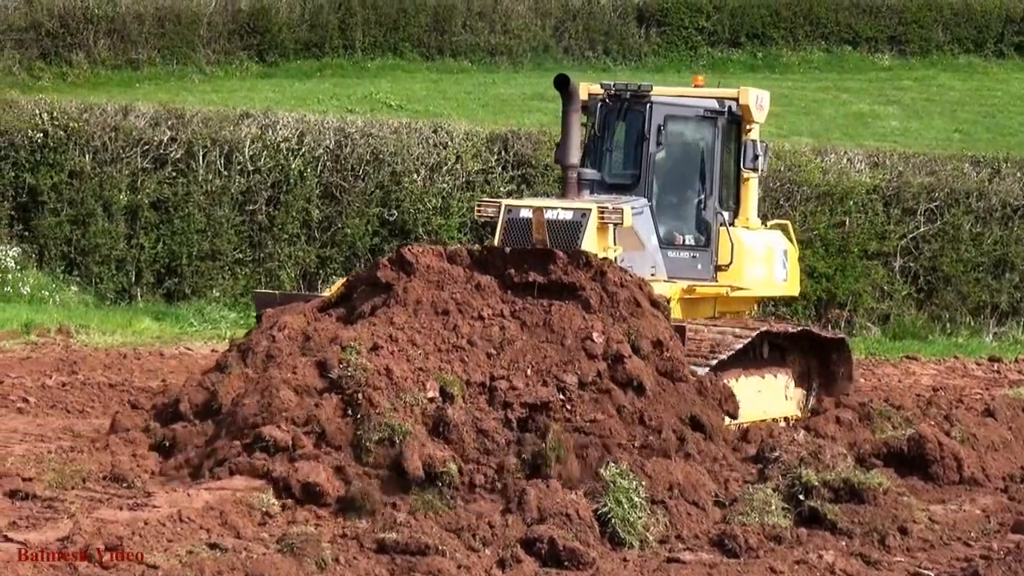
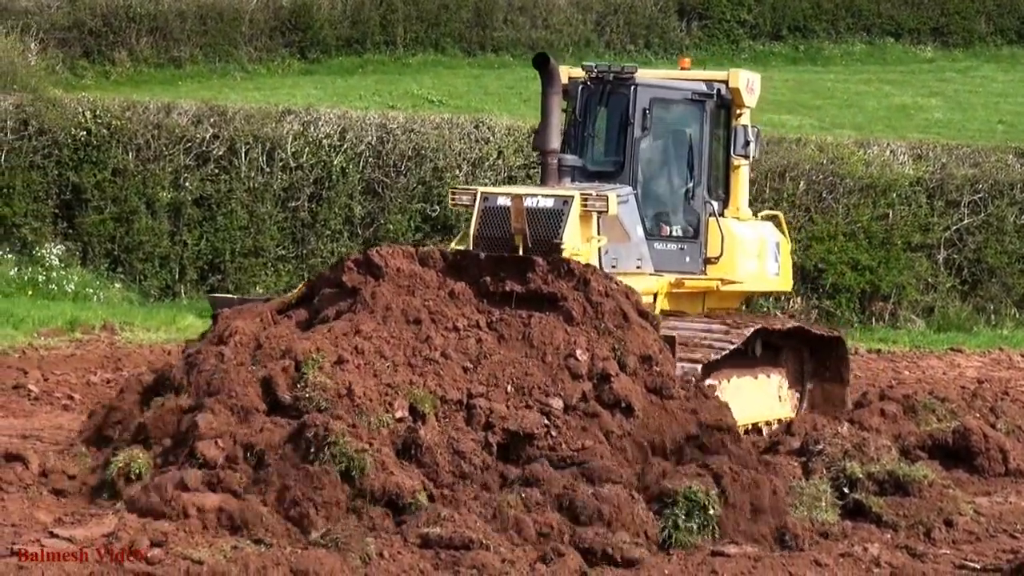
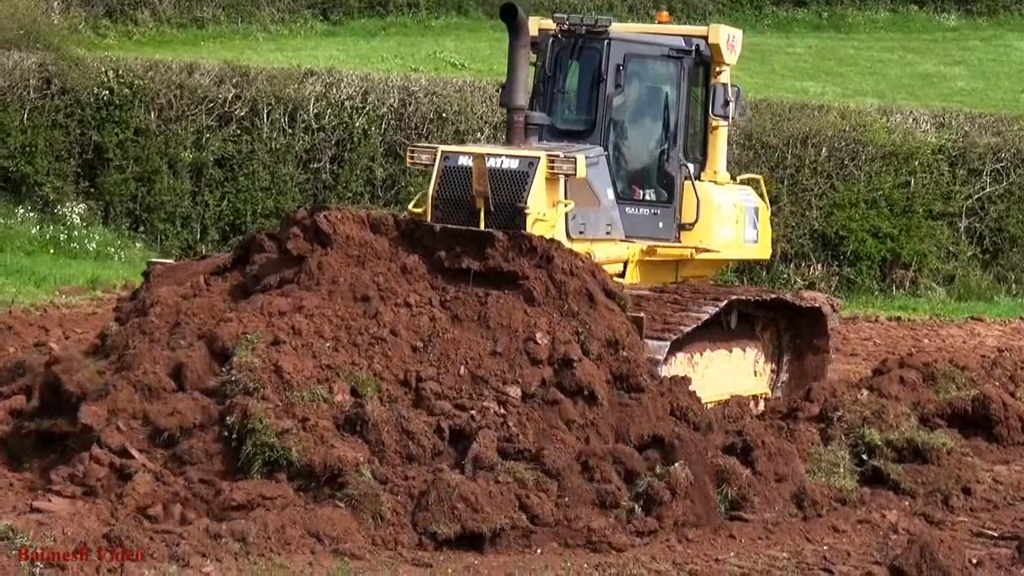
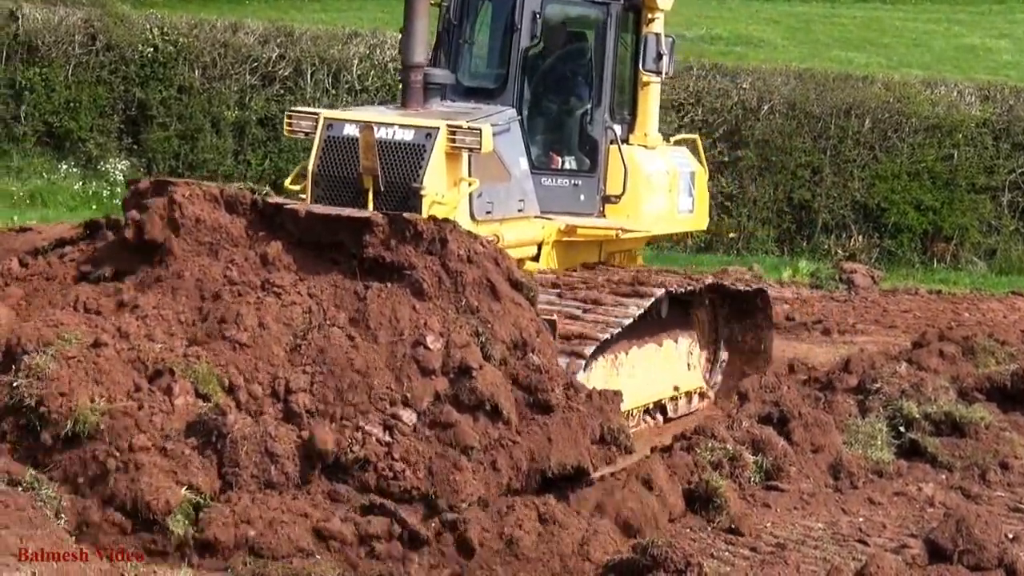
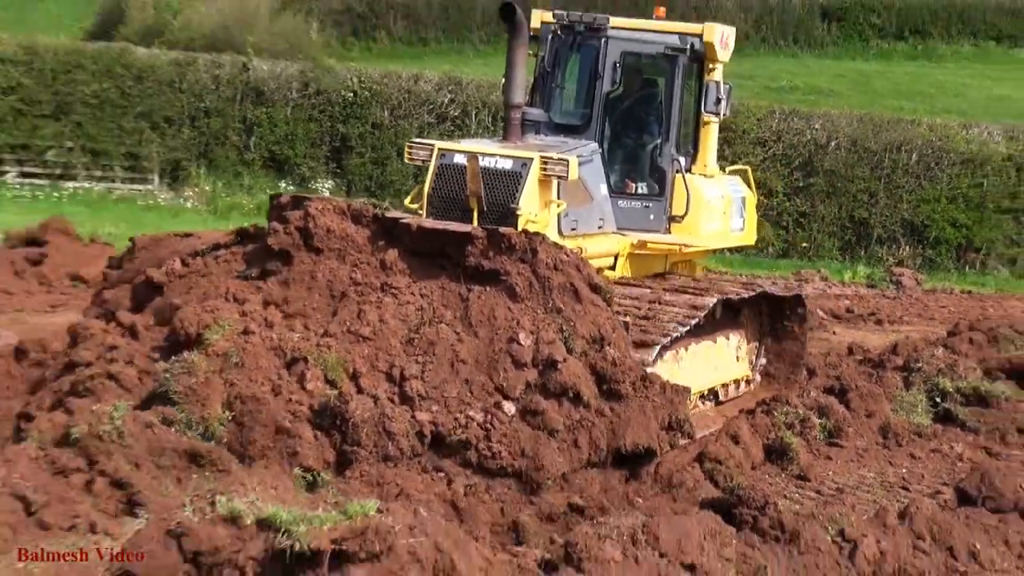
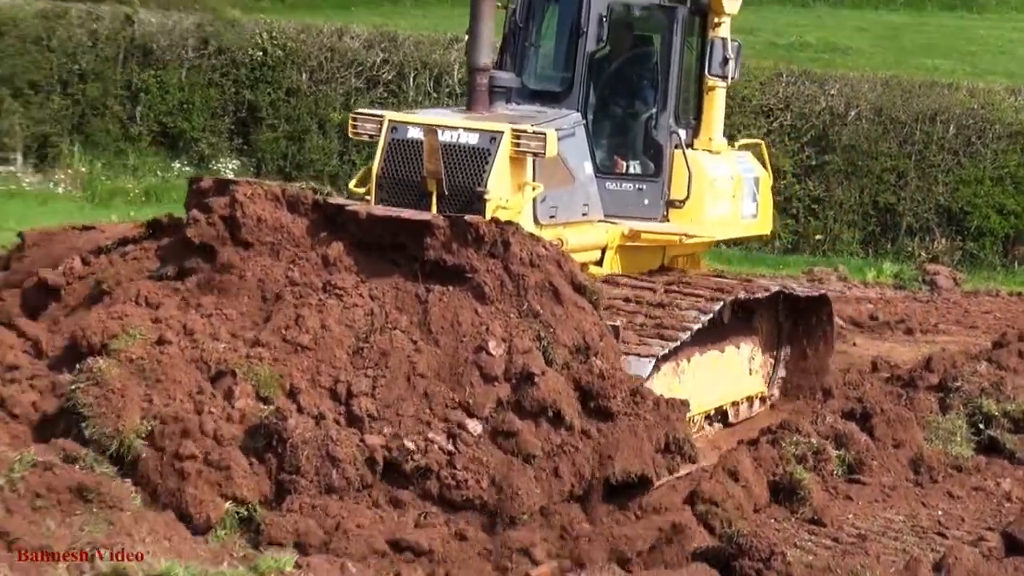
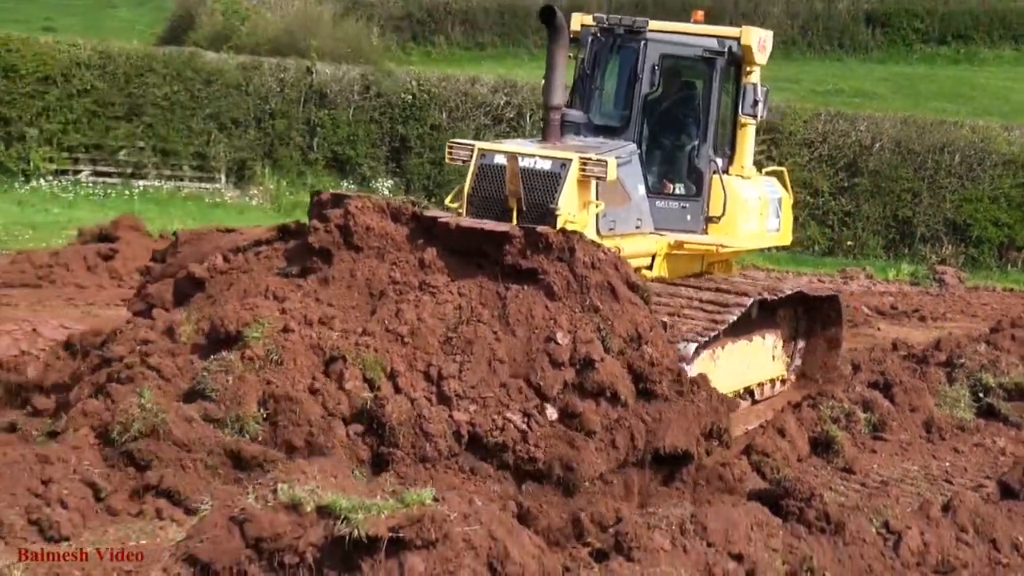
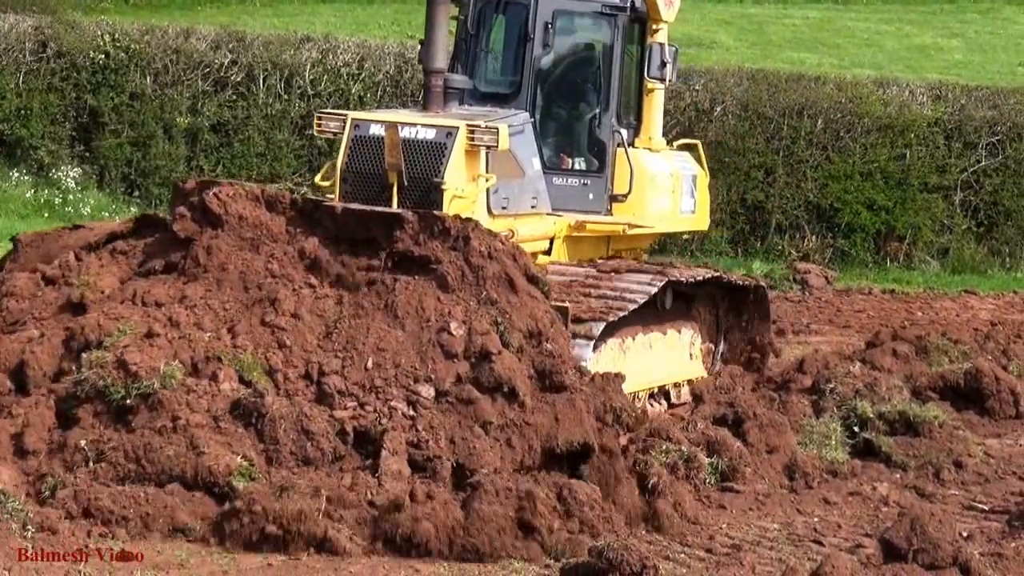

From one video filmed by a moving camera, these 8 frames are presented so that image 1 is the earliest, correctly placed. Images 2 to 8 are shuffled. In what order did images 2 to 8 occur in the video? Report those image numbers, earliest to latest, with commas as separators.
2, 3, 8, 4, 6, 5, 7
